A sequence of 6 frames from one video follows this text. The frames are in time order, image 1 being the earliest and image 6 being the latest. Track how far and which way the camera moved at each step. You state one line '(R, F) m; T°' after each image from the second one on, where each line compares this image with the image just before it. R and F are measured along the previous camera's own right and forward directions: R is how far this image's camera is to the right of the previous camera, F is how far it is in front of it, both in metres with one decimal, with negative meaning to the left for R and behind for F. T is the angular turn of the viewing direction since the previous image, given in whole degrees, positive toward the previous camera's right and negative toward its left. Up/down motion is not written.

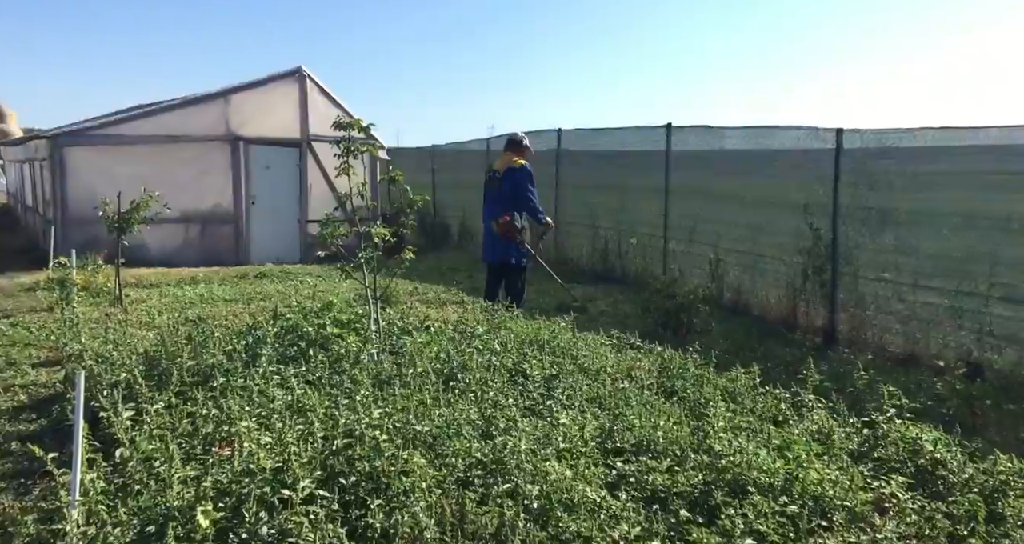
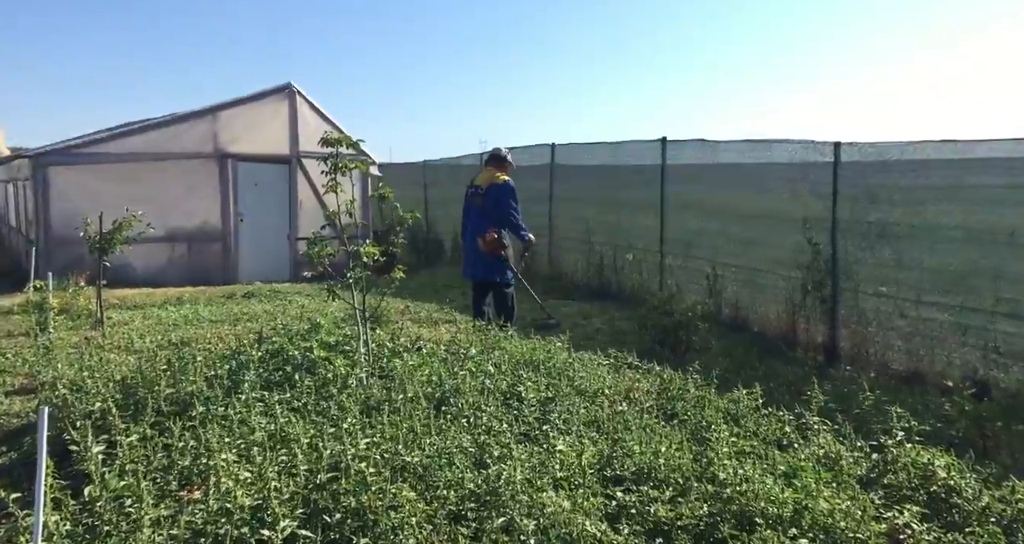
(0.0, +0.1) m; +1°
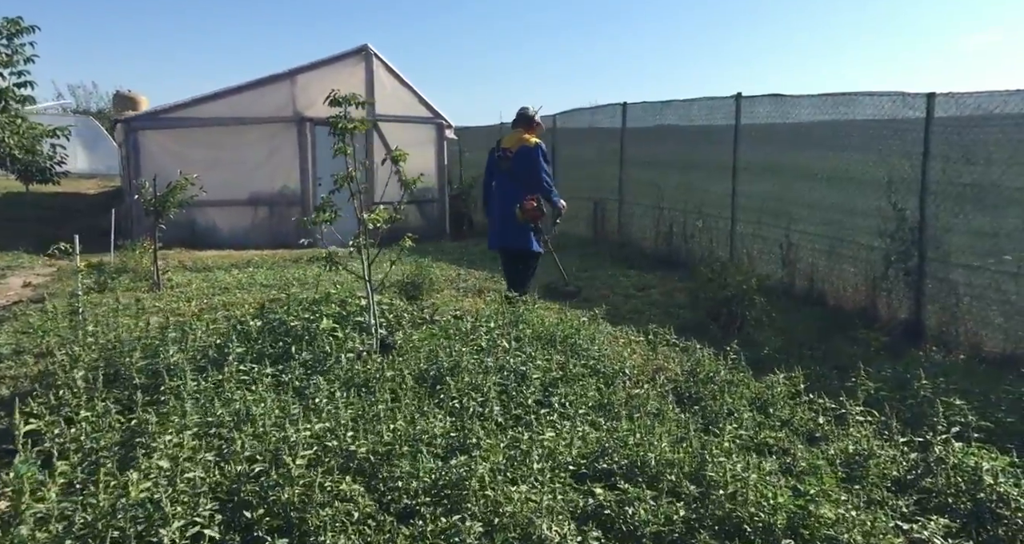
(+0.5, +0.3) m; -8°
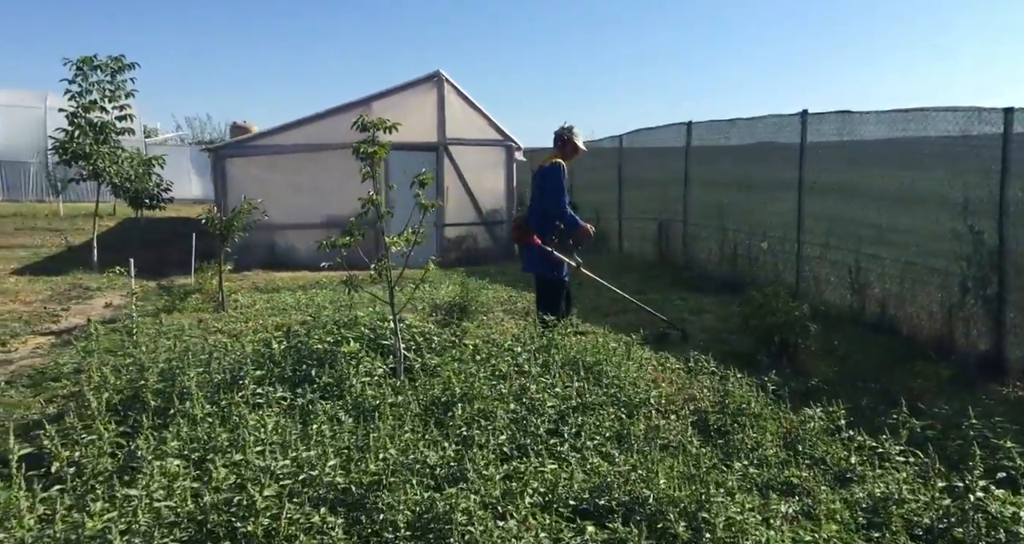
(+0.4, +0.1) m; -7°
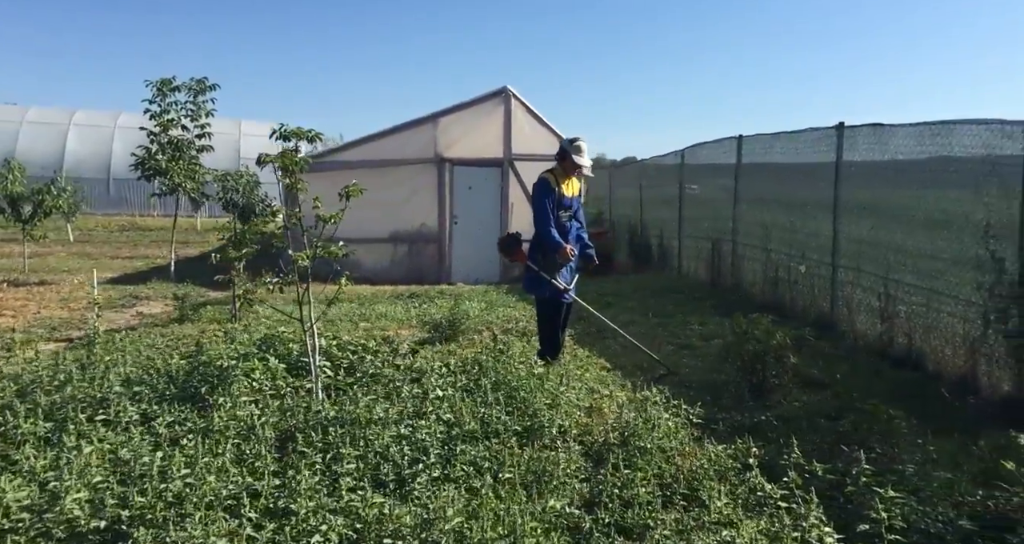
(+1.1, +0.2) m; -10°
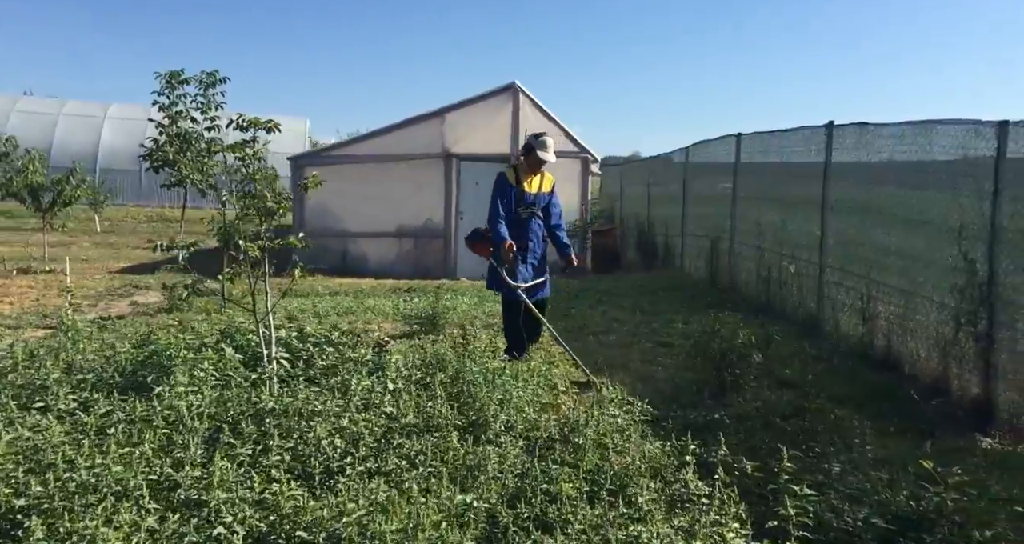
(+0.4, 0.0) m; -2°
